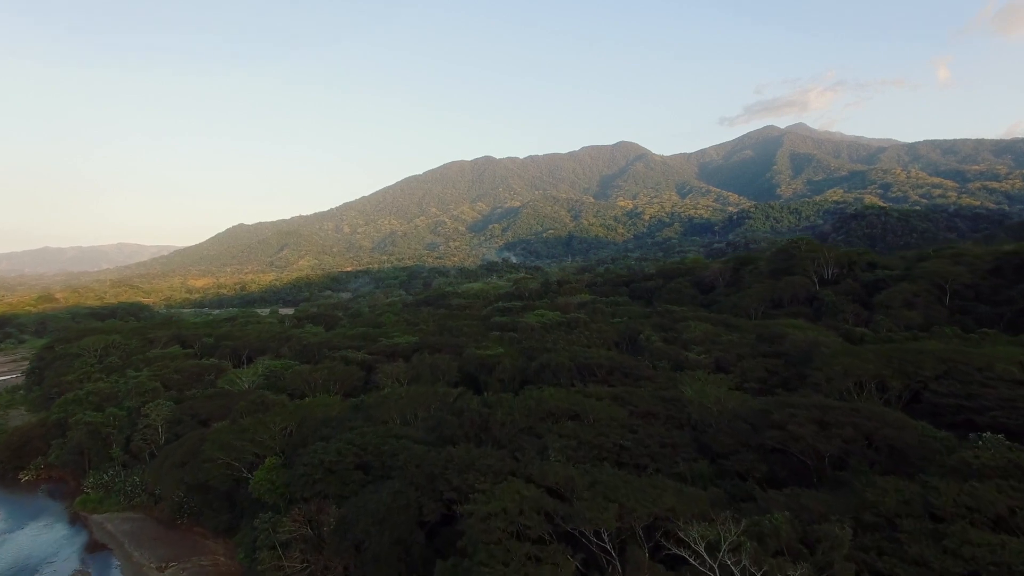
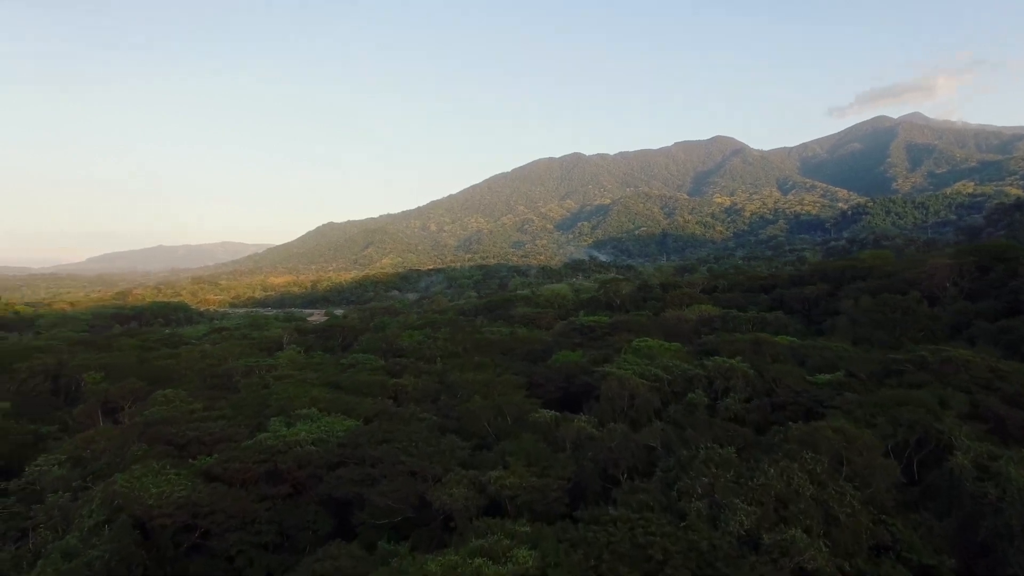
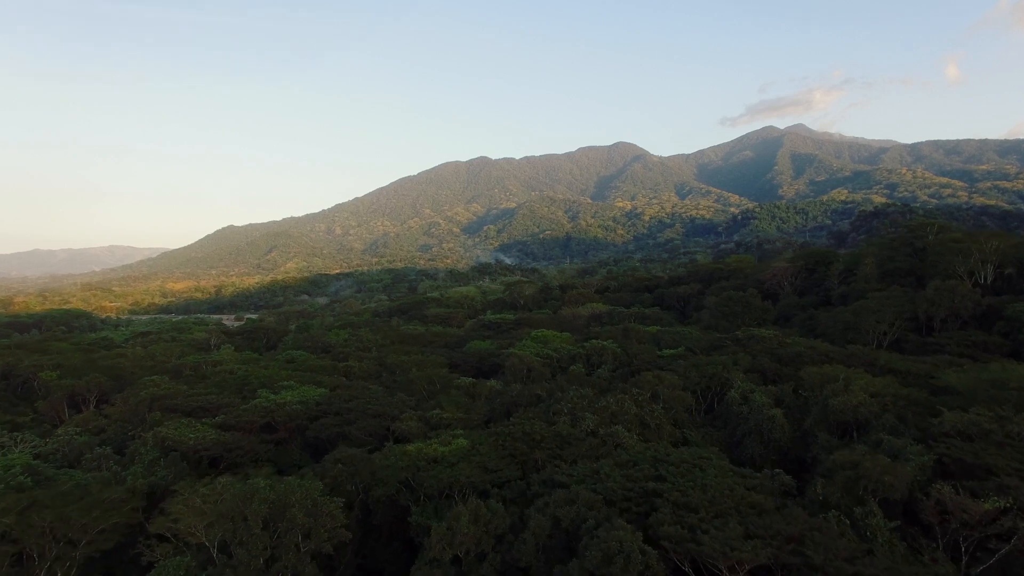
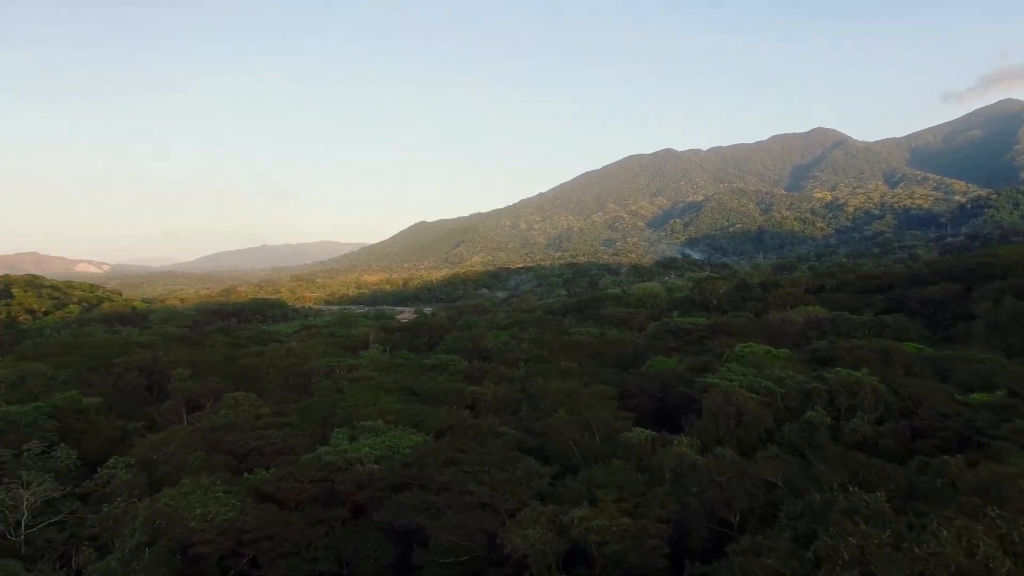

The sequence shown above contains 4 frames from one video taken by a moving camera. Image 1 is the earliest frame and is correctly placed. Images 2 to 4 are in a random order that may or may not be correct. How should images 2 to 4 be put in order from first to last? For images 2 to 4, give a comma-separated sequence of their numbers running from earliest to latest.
3, 2, 4
